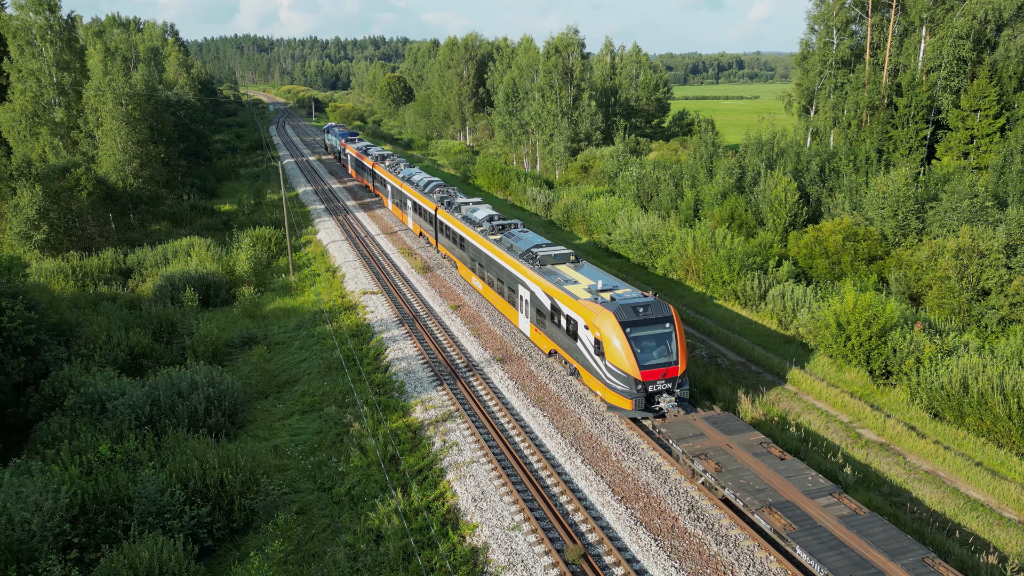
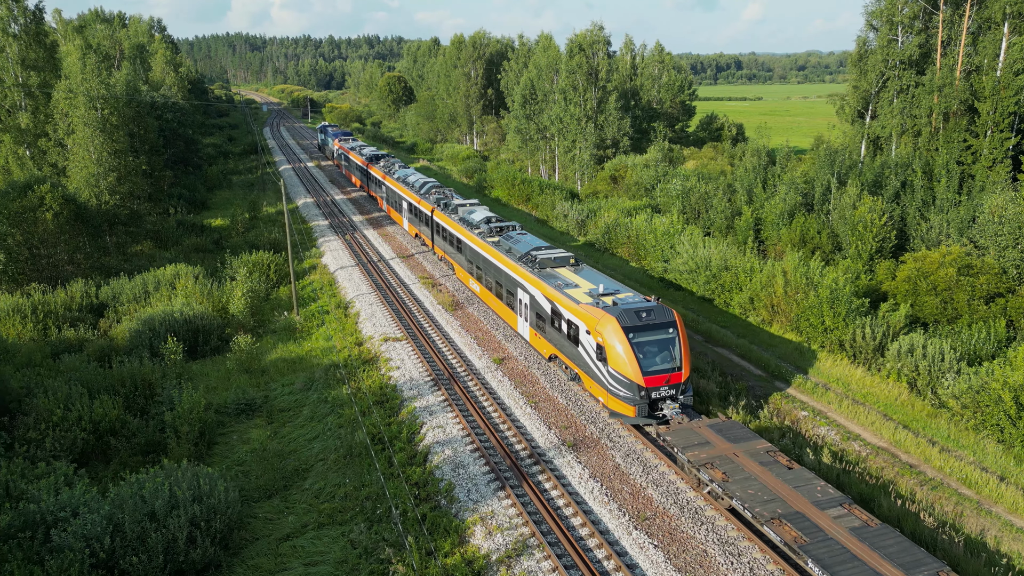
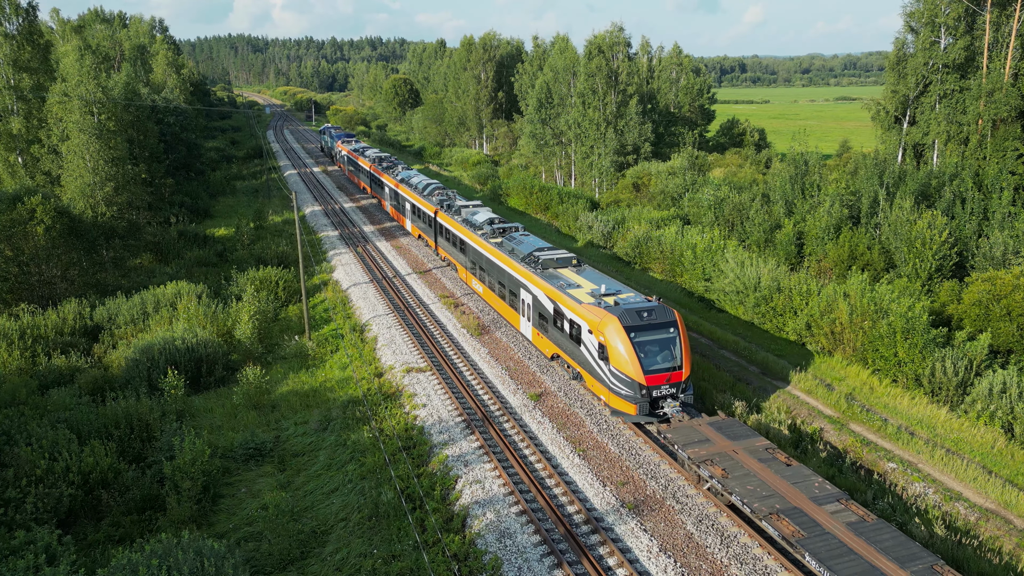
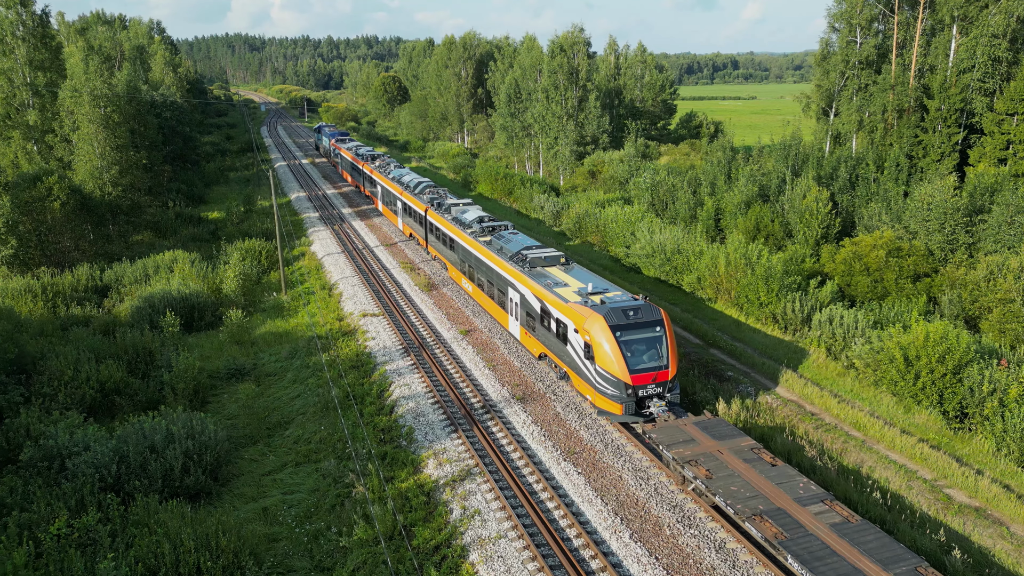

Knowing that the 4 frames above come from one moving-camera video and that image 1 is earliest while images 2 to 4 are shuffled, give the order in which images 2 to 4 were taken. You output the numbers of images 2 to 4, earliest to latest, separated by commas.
4, 2, 3
